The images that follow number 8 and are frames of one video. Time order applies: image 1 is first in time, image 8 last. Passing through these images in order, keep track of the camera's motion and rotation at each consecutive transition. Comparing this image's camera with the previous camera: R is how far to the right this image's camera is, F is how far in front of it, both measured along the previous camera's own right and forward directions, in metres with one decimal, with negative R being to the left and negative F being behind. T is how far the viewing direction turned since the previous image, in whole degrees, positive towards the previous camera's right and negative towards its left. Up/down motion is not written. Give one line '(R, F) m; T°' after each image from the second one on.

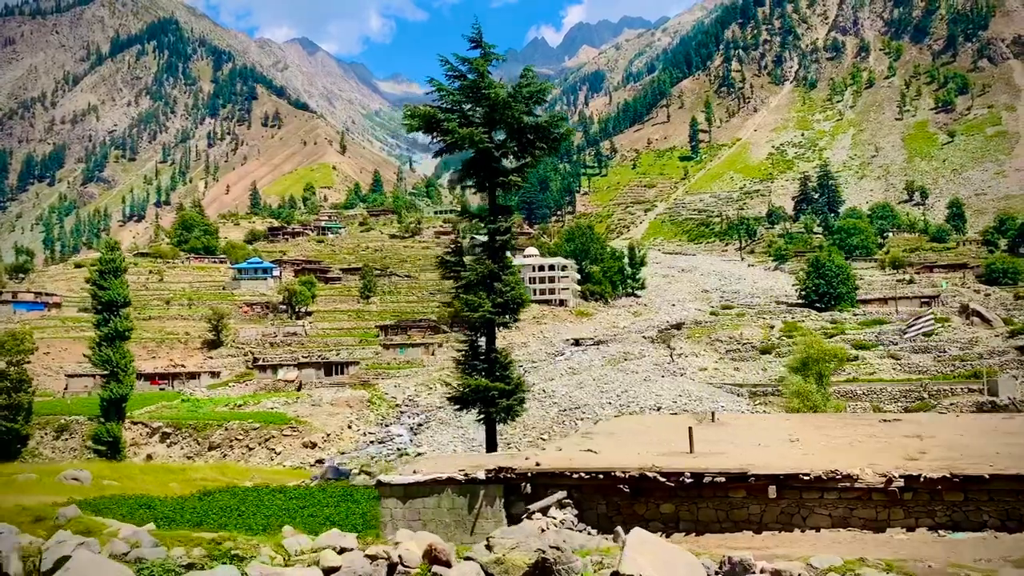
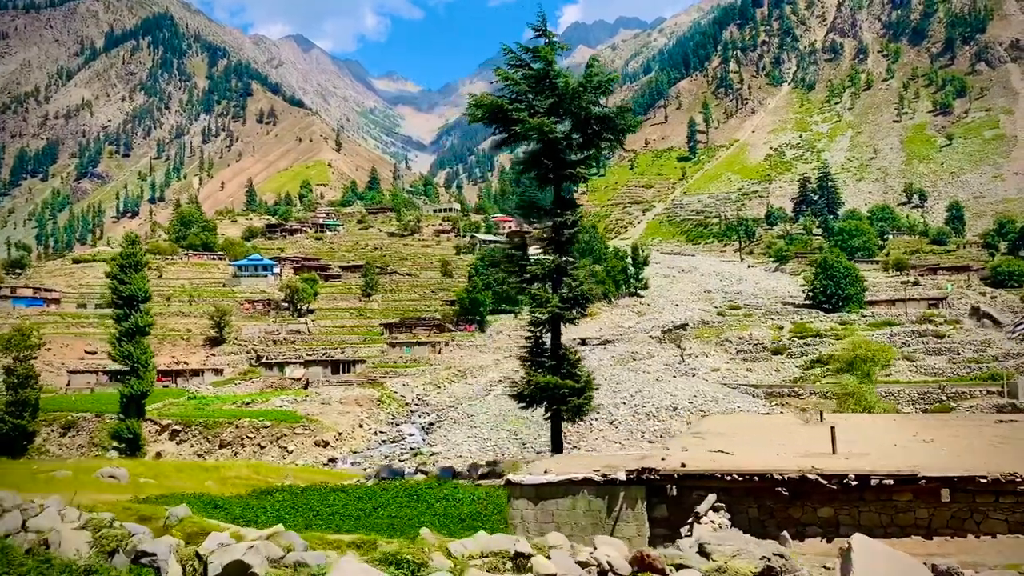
(-0.9, +0.3) m; 0°
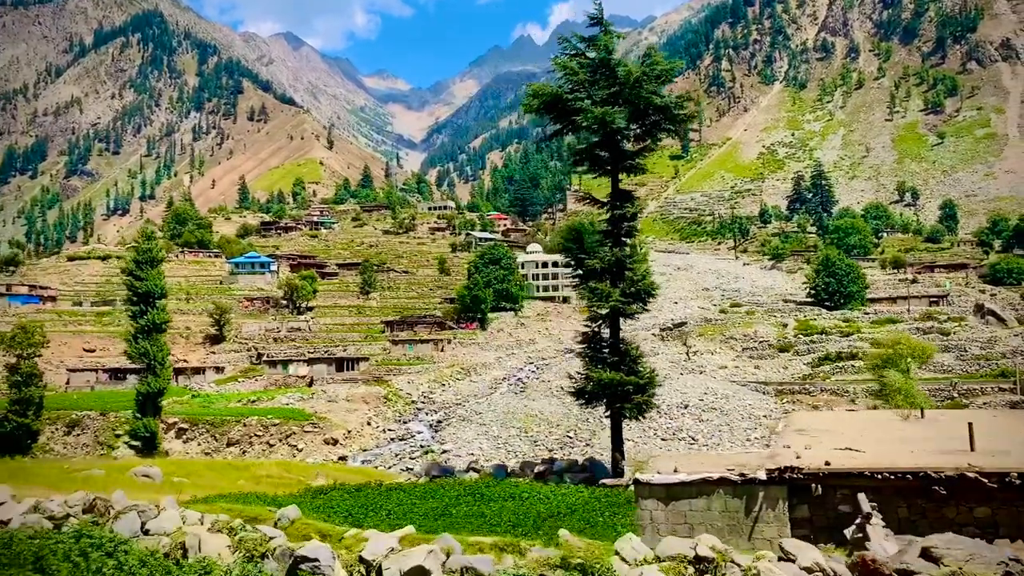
(-0.9, +0.2) m; +1°
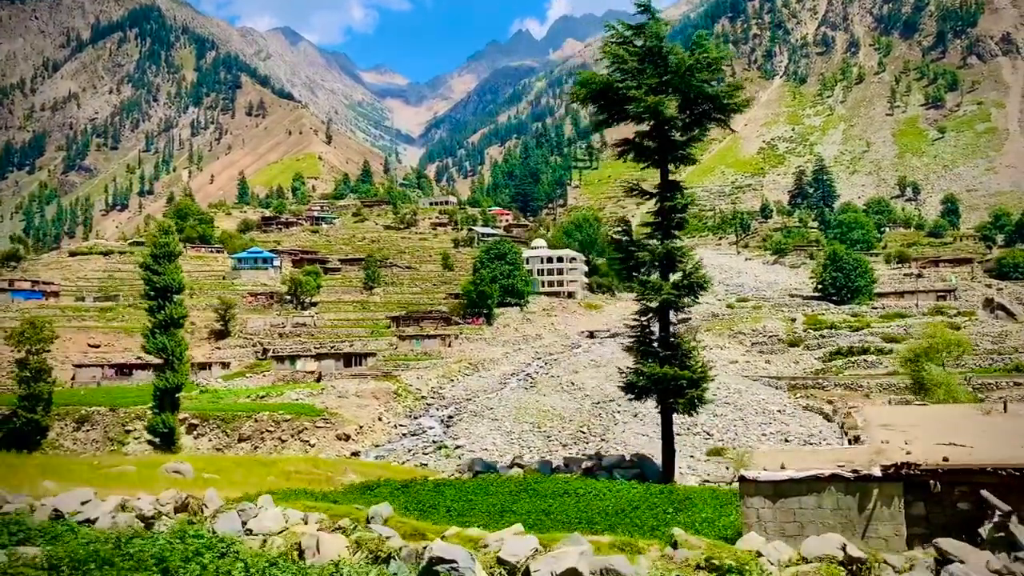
(-0.6, +0.2) m; 0°
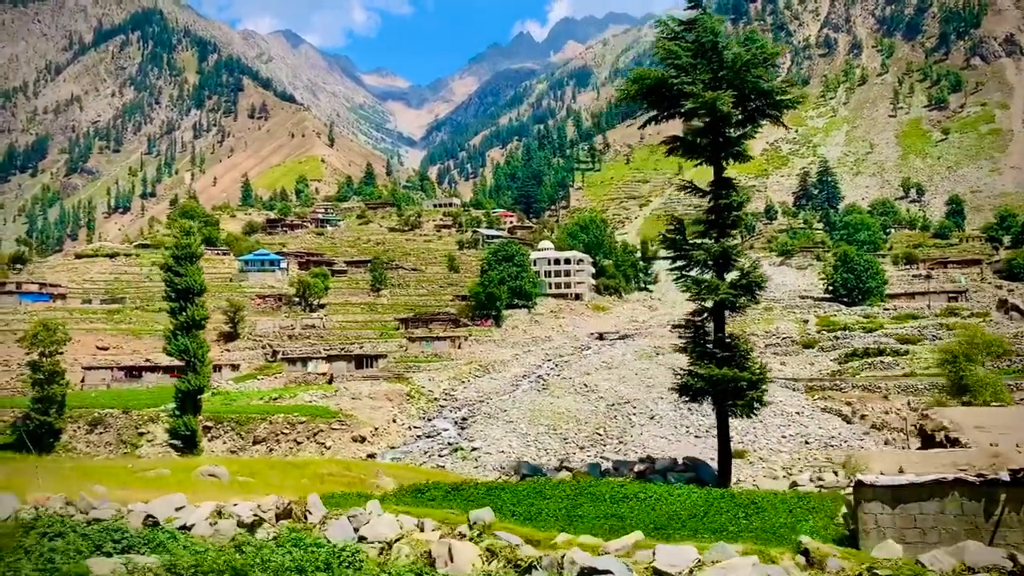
(-0.6, +0.2) m; 0°
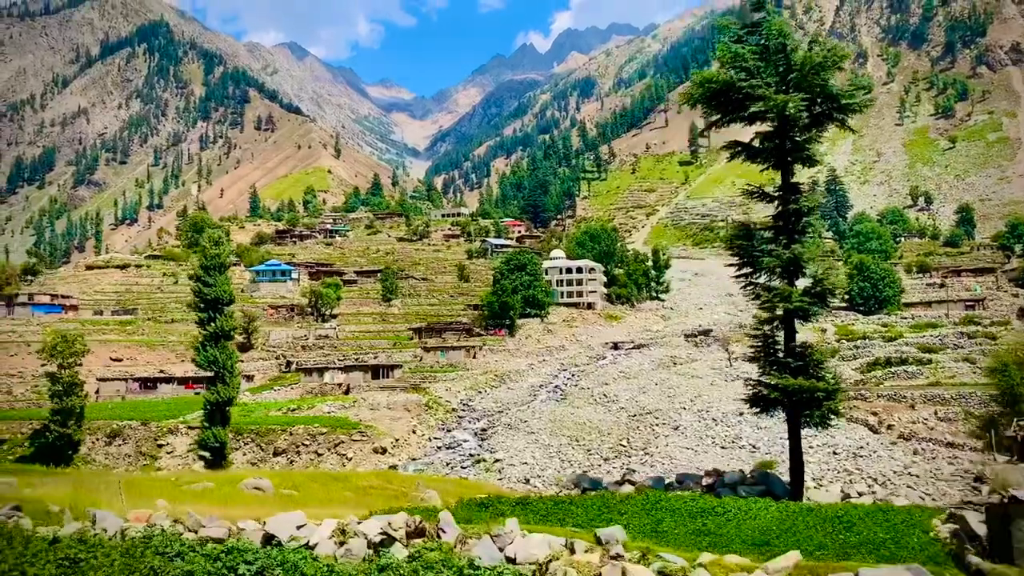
(-0.7, +0.2) m; 0°
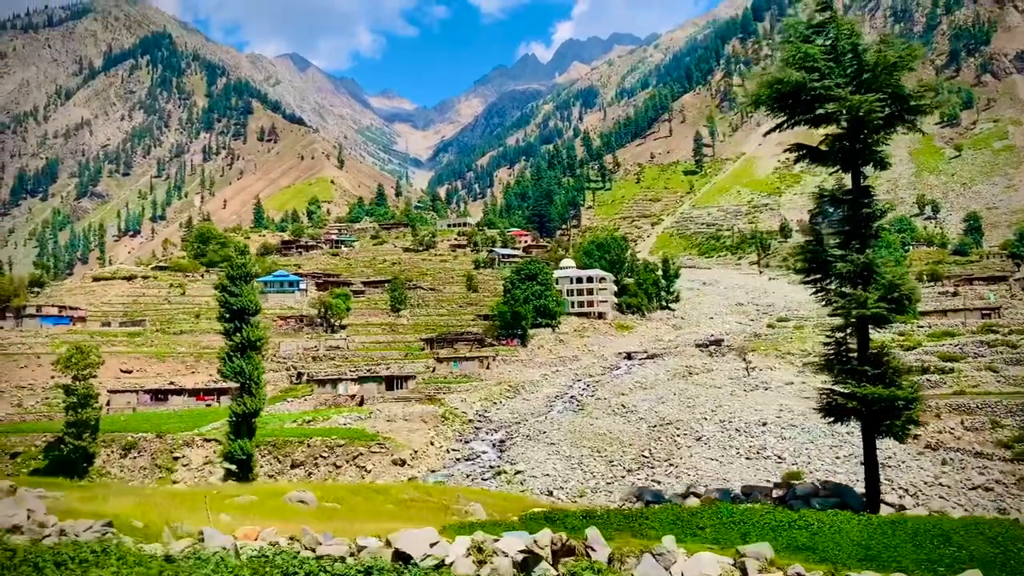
(-0.7, +0.3) m; 0°
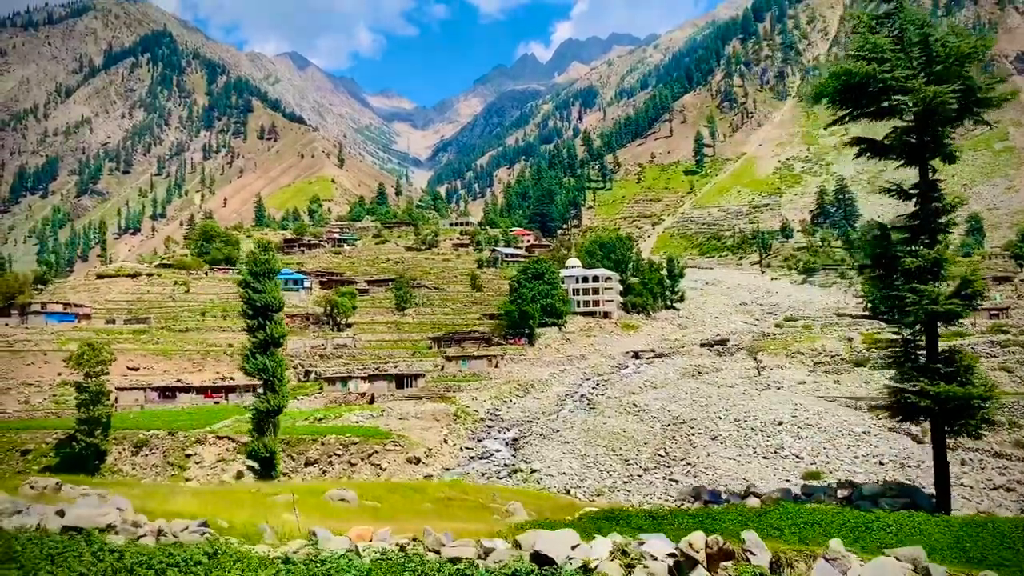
(-0.7, +0.2) m; 0°
